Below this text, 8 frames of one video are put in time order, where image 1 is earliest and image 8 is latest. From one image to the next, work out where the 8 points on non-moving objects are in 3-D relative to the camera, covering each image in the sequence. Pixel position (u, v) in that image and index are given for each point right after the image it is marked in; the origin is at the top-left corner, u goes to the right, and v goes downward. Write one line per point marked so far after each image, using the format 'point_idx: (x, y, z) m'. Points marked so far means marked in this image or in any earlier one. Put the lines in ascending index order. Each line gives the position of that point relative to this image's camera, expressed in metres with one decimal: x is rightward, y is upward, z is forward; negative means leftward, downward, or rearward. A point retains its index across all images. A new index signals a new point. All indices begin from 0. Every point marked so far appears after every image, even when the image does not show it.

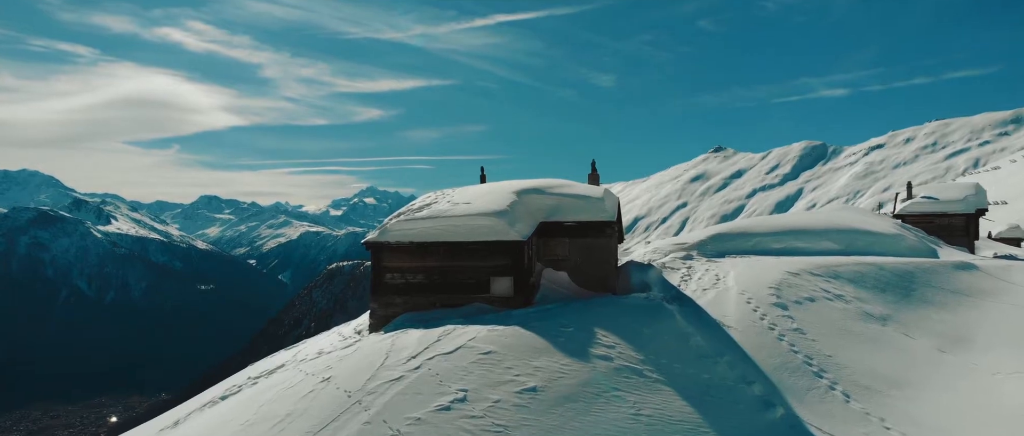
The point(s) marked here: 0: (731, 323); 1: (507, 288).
0: (+6.0, -2.9, +19.1) m
1: (-0.1, -1.9, +19.4) m
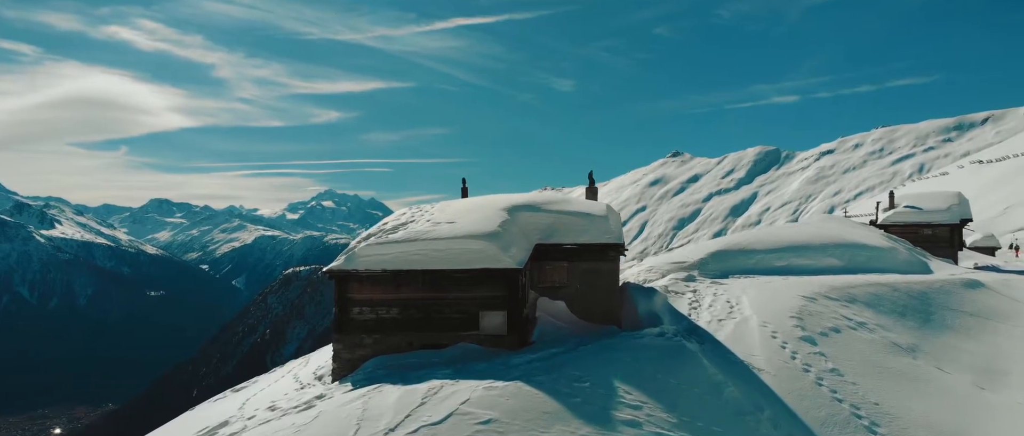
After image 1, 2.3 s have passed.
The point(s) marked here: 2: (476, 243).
0: (+5.8, -3.5, +16.4) m
1: (-0.3, -2.5, +16.3) m
2: (-0.8, -0.6, +16.7) m
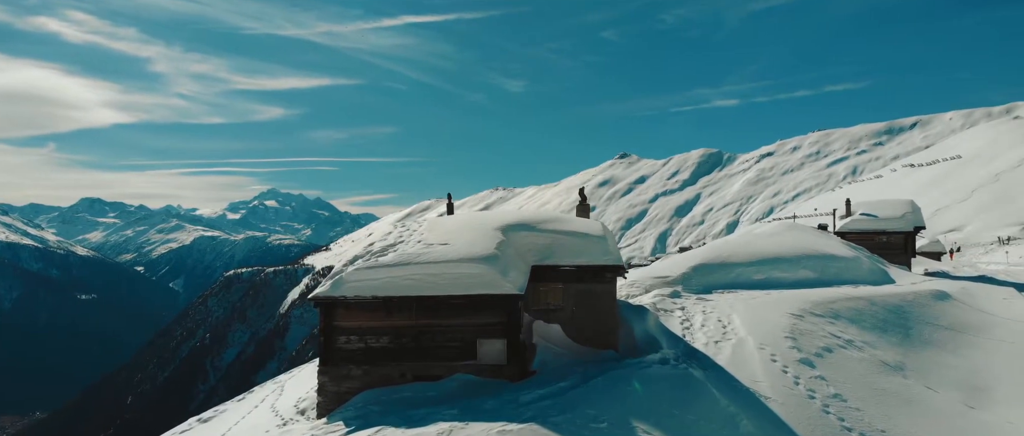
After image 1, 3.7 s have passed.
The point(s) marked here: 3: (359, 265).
0: (+5.8, -4.0, +16.0) m
1: (-0.3, -3.0, +15.4) m
2: (-0.8, -1.1, +15.8) m
3: (-3.6, -1.1, +16.2) m
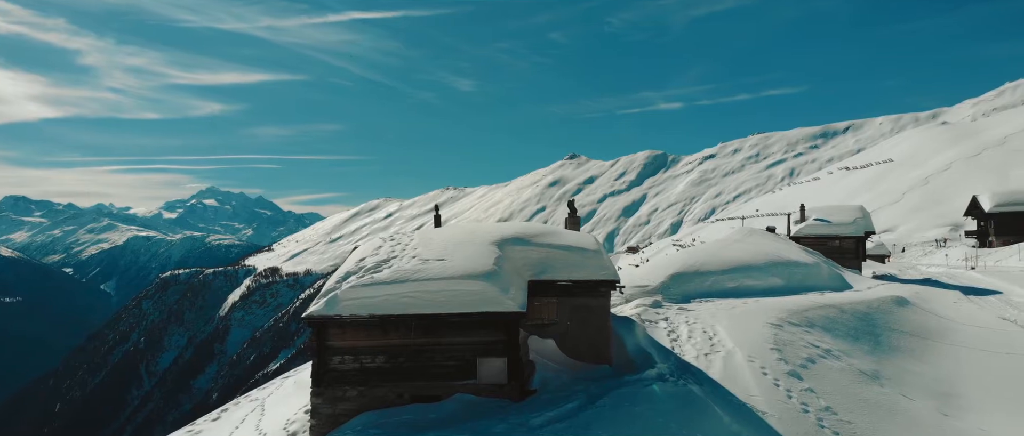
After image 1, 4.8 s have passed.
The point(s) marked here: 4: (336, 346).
0: (+5.8, -4.3, +16.1) m
1: (-0.3, -3.4, +15.1) m
2: (-0.8, -1.5, +15.4) m
3: (-3.6, -1.5, +15.7) m
4: (-3.8, -2.8, +15.3) m
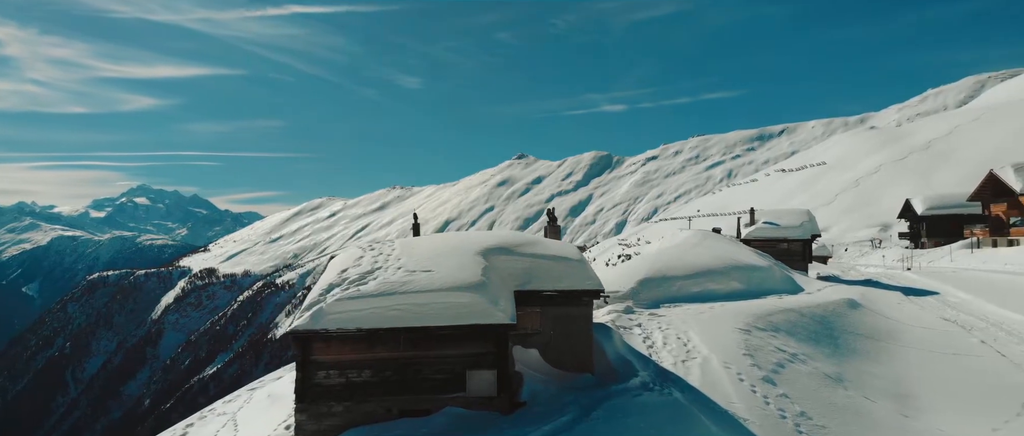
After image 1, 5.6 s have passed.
0: (+5.5, -4.6, +16.5) m
1: (-0.5, -3.6, +15.0) m
2: (-1.1, -1.7, +15.3) m
3: (-3.8, -1.7, +15.3) m
4: (-4.1, -3.0, +14.9) m
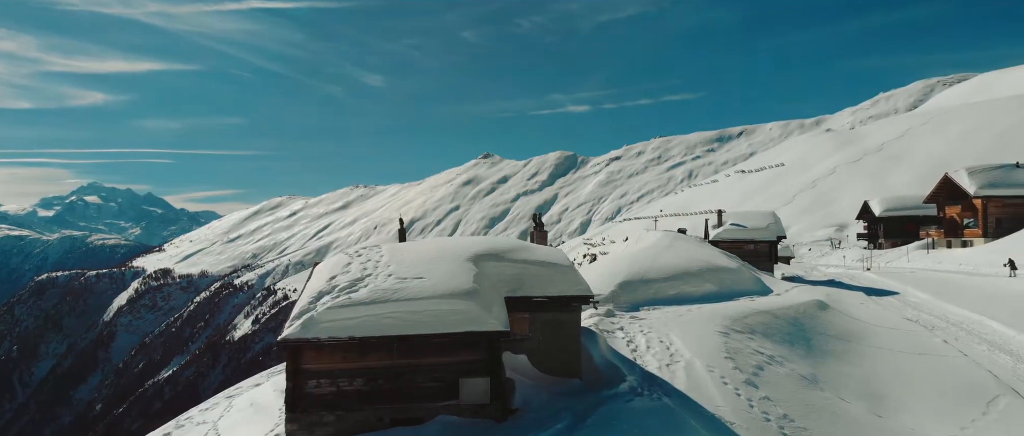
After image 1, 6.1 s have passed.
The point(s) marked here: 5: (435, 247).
0: (+5.2, -4.7, +16.8) m
1: (-0.6, -3.8, +15.0) m
2: (-1.2, -1.9, +15.2) m
3: (-4.0, -1.8, +15.1) m
4: (-4.2, -3.2, +14.7) m
5: (-2.0, -0.7, +18.0) m
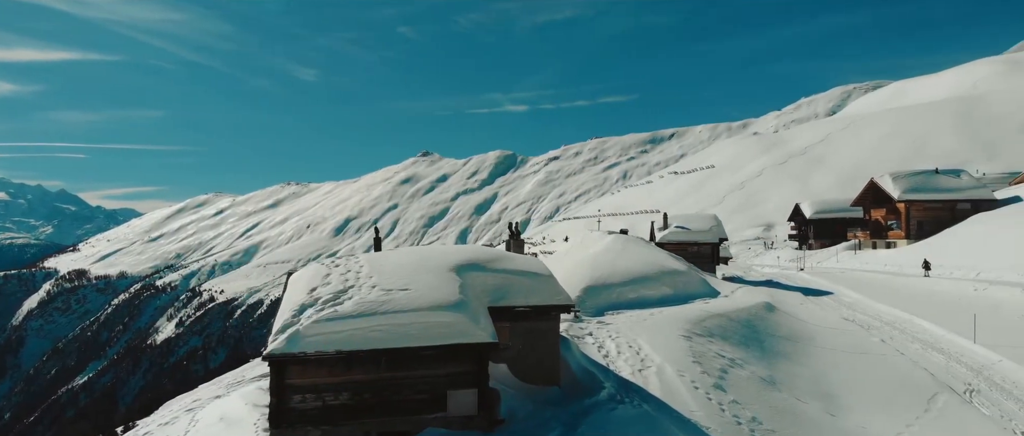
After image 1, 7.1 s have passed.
0: (+4.8, -5.0, +17.3) m
1: (-0.9, -4.0, +15.0) m
2: (-1.5, -2.1, +15.2) m
3: (-4.2, -2.1, +14.8) m
4: (-4.4, -3.4, +14.4) m
5: (-2.6, -1.0, +17.9) m
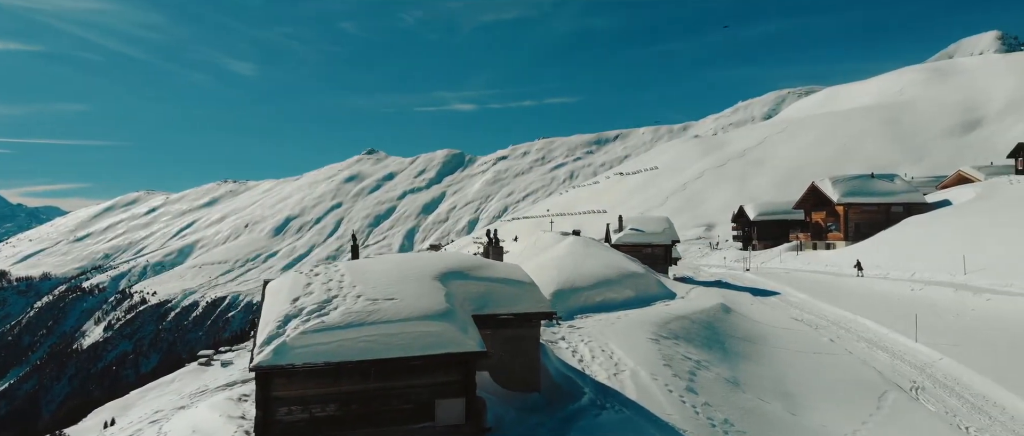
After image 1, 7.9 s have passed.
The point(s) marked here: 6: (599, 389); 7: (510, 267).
0: (+4.3, -5.2, +17.8) m
1: (-1.2, -4.2, +15.0) m
2: (-1.8, -2.3, +15.1) m
3: (-4.5, -2.3, +14.5) m
4: (-4.6, -3.6, +14.1) m
5: (-3.0, -1.1, +17.8) m
6: (+2.4, -4.6, +18.9) m
7: (-0.1, -1.3, +19.1) m
